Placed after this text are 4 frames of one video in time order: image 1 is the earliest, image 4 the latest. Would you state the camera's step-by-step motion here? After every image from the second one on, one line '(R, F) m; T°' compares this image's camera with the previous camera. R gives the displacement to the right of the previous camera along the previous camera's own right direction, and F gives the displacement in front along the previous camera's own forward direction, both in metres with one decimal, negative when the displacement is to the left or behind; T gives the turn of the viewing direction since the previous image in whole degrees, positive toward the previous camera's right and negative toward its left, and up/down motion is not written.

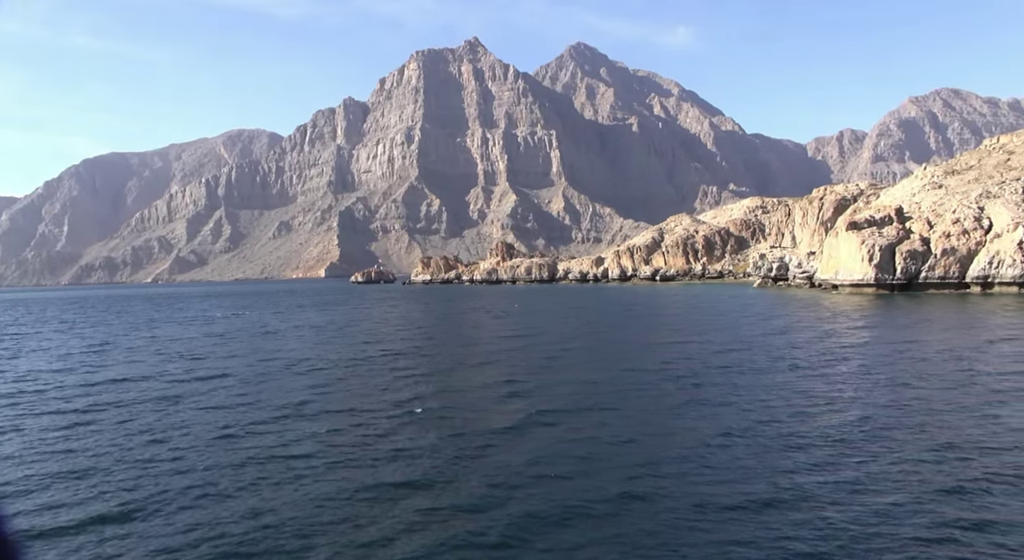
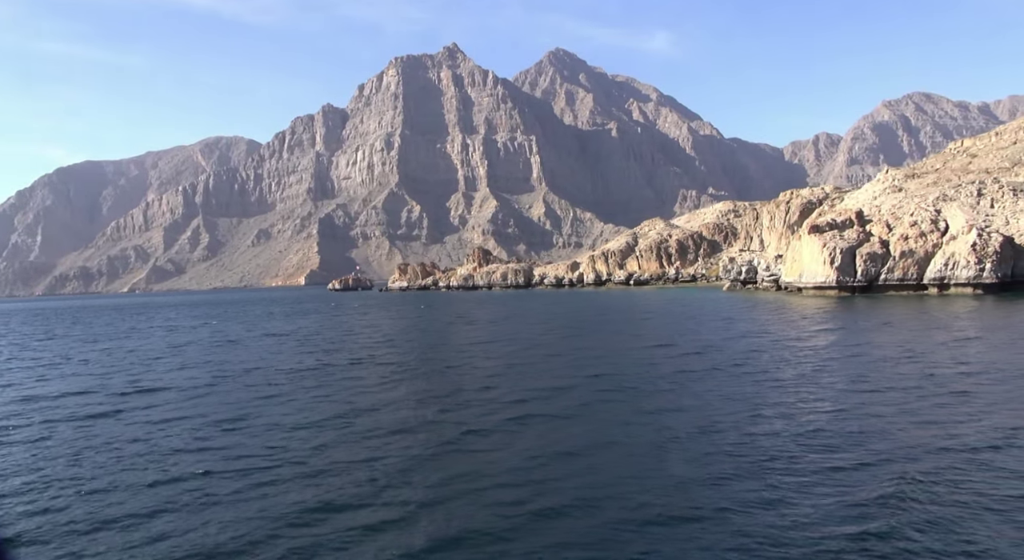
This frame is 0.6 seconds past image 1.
(+1.1, -0.3) m; +2°
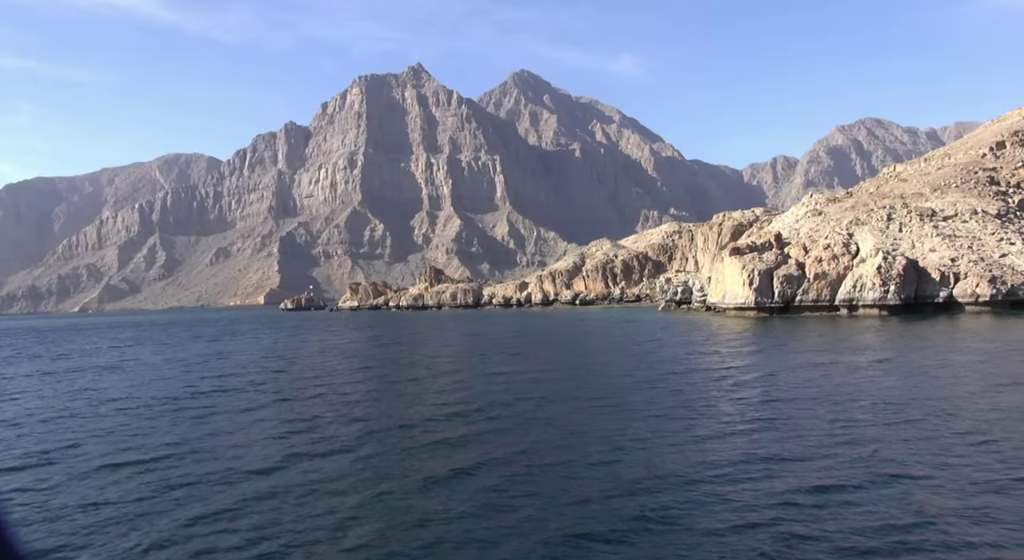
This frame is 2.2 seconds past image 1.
(+3.0, -0.3) m; +5°
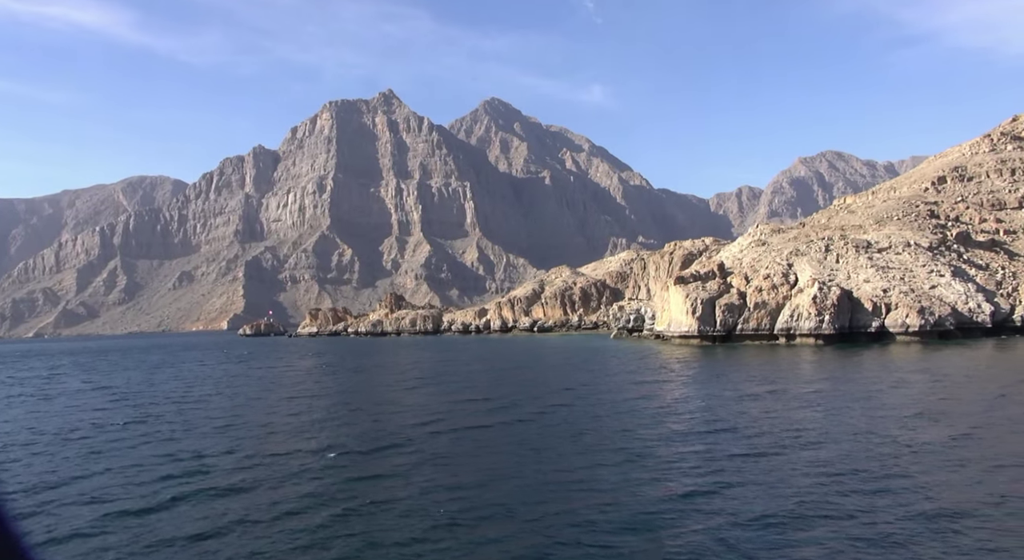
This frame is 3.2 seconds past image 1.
(+1.6, 0.0) m; +4°
